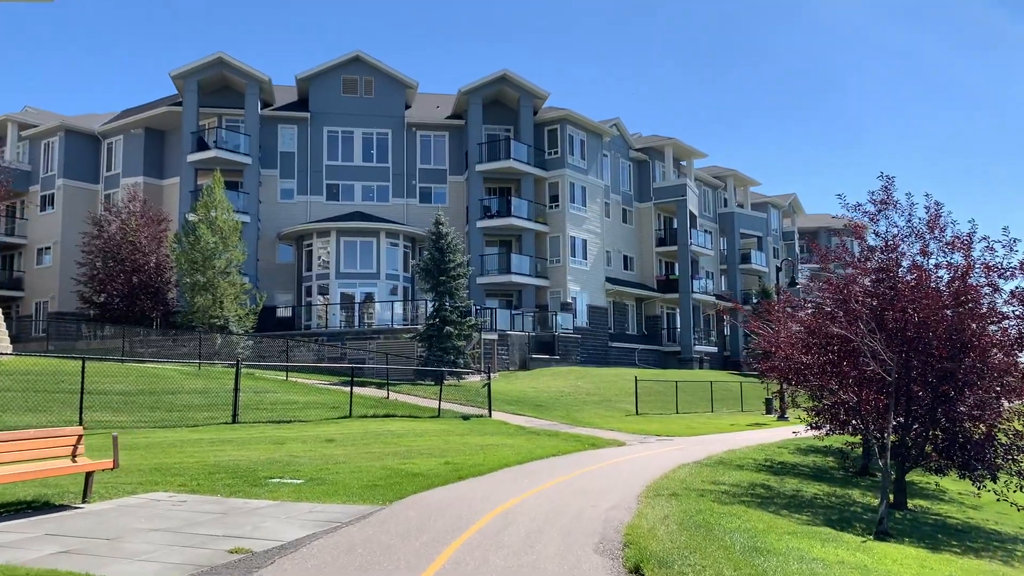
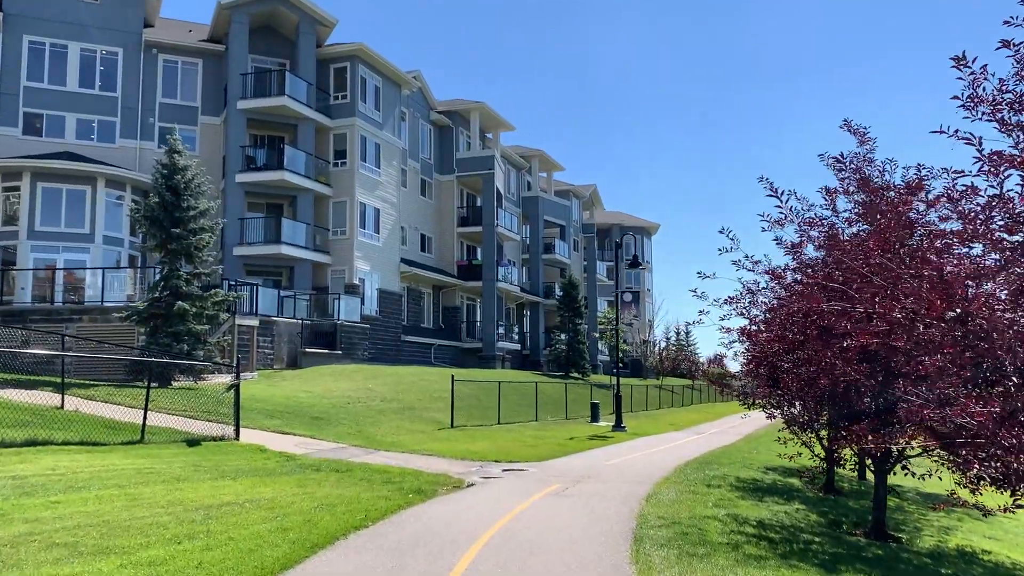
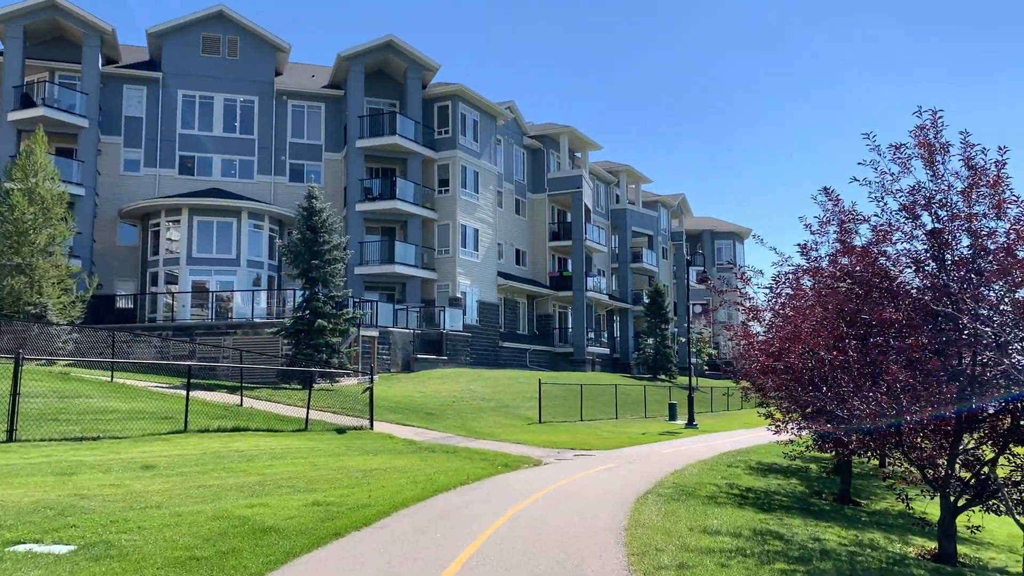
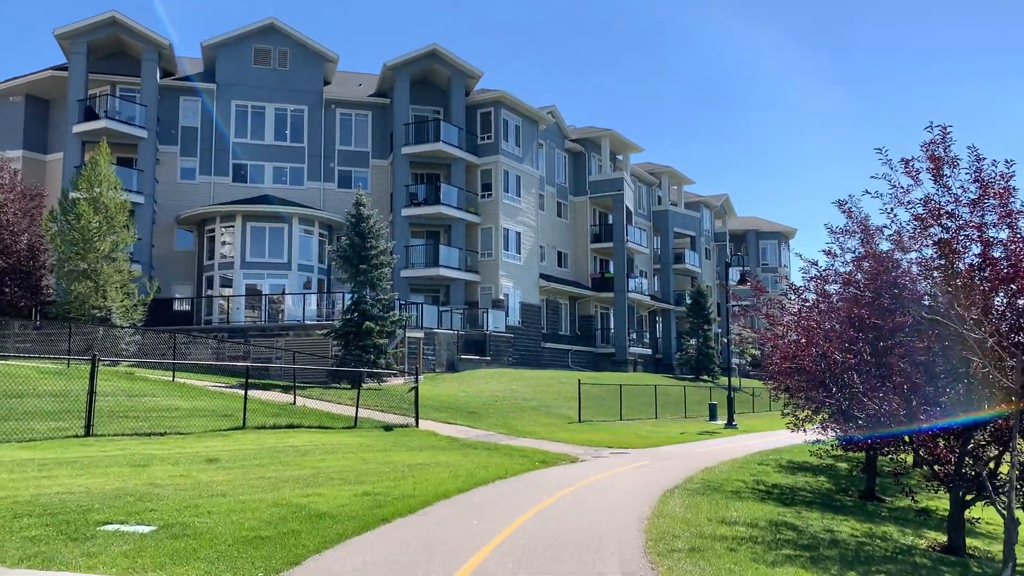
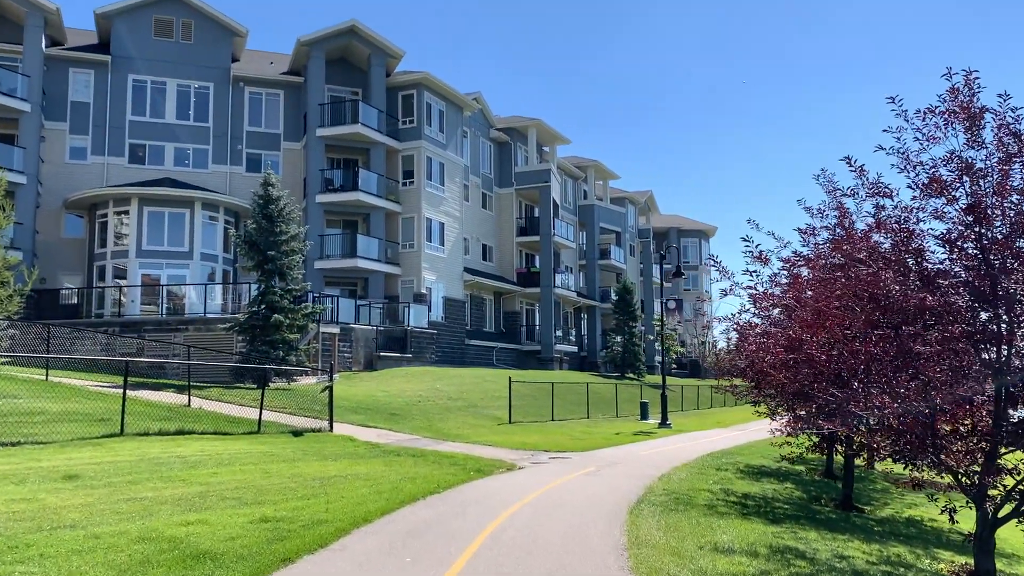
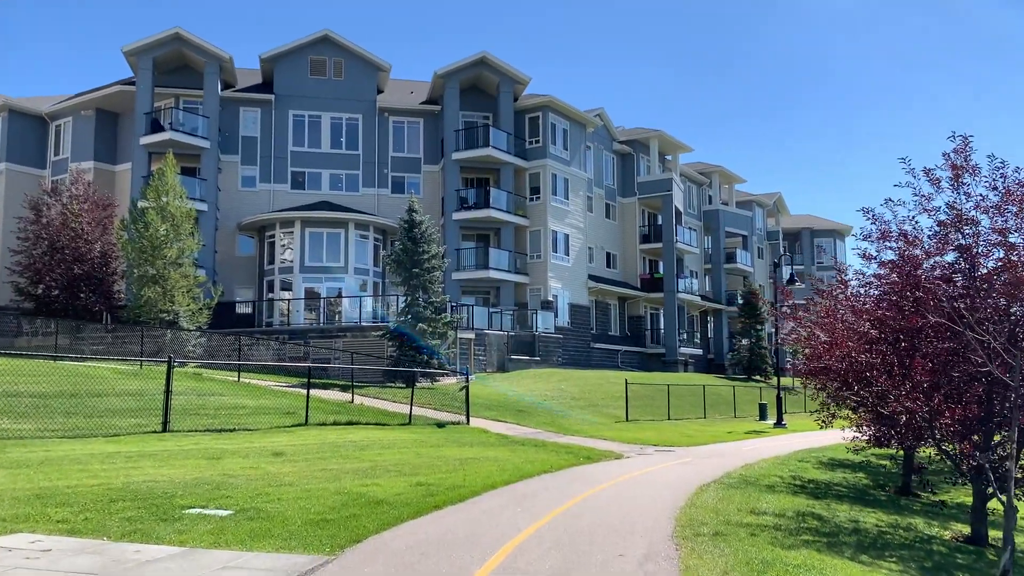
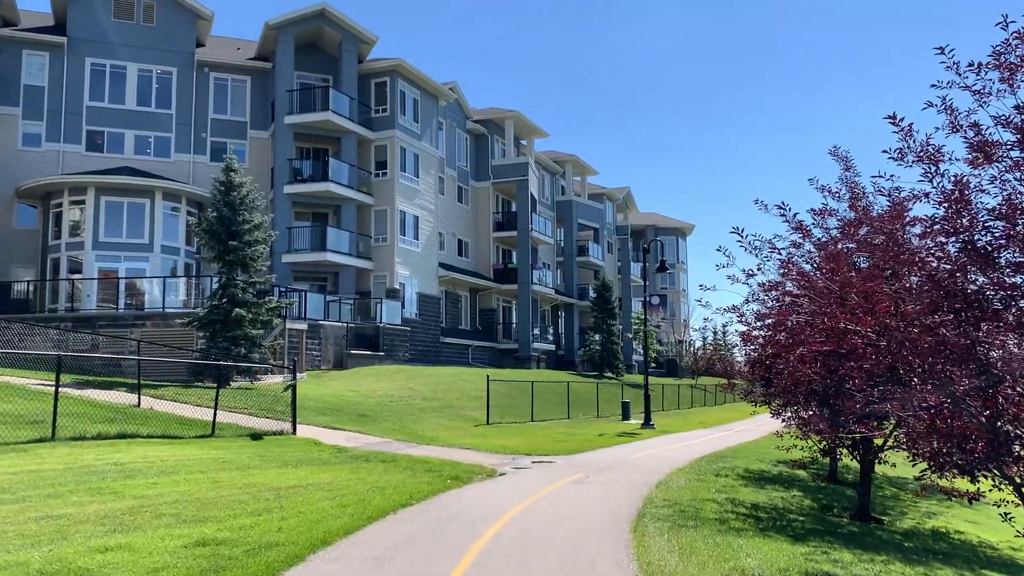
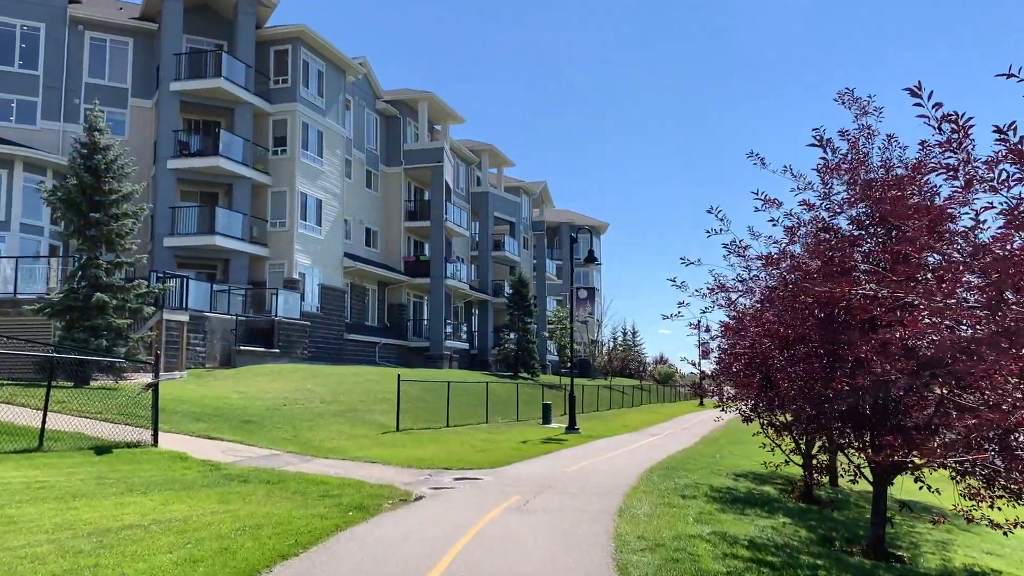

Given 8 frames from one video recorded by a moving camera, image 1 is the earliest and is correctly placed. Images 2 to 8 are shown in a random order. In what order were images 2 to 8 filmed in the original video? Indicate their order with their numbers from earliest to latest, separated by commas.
6, 4, 3, 5, 7, 2, 8
